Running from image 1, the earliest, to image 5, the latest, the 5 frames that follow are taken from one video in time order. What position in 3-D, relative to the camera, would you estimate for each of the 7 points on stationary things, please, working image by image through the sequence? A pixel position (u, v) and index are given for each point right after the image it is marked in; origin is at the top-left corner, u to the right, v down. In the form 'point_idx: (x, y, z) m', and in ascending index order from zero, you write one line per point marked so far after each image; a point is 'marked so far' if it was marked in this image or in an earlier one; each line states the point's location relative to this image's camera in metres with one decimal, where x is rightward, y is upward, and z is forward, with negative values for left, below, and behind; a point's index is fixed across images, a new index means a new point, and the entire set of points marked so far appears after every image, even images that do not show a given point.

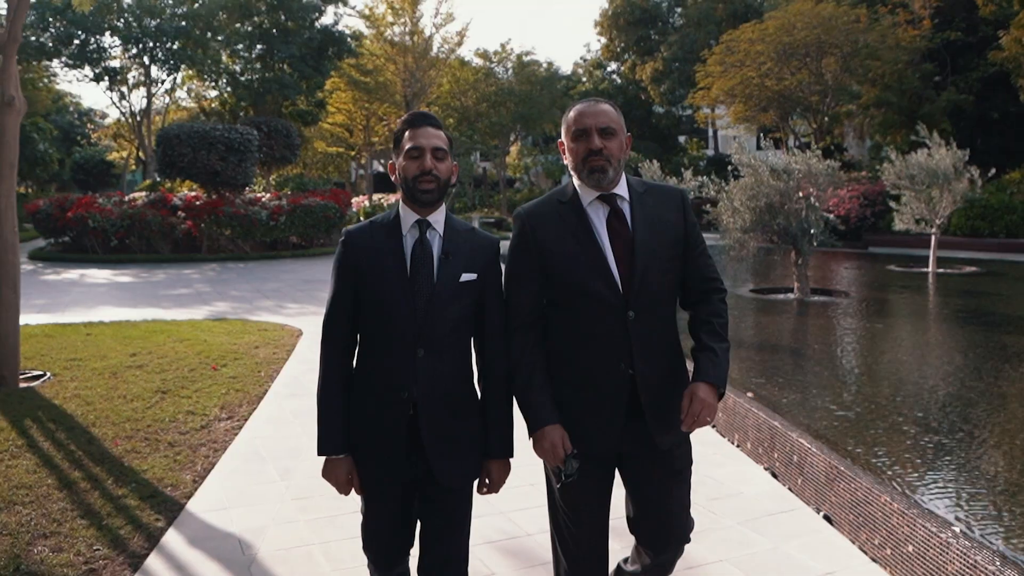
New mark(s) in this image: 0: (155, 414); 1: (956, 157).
0: (-2.1, -0.8, +5.3) m
1: (+6.9, +2.0, +13.6) m
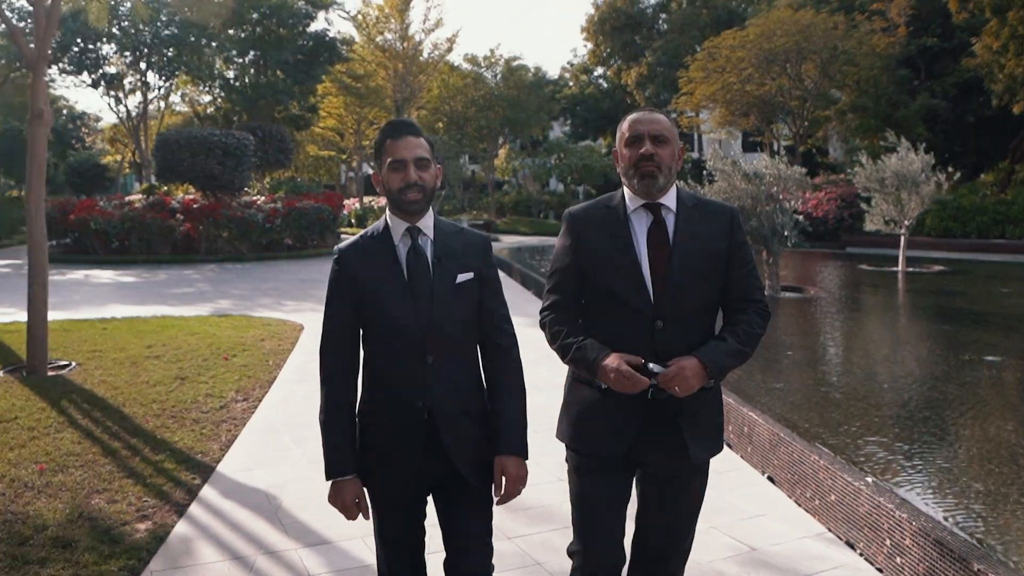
0: (-2.2, -0.7, +5.9) m
1: (+6.7, +2.1, +14.3) m
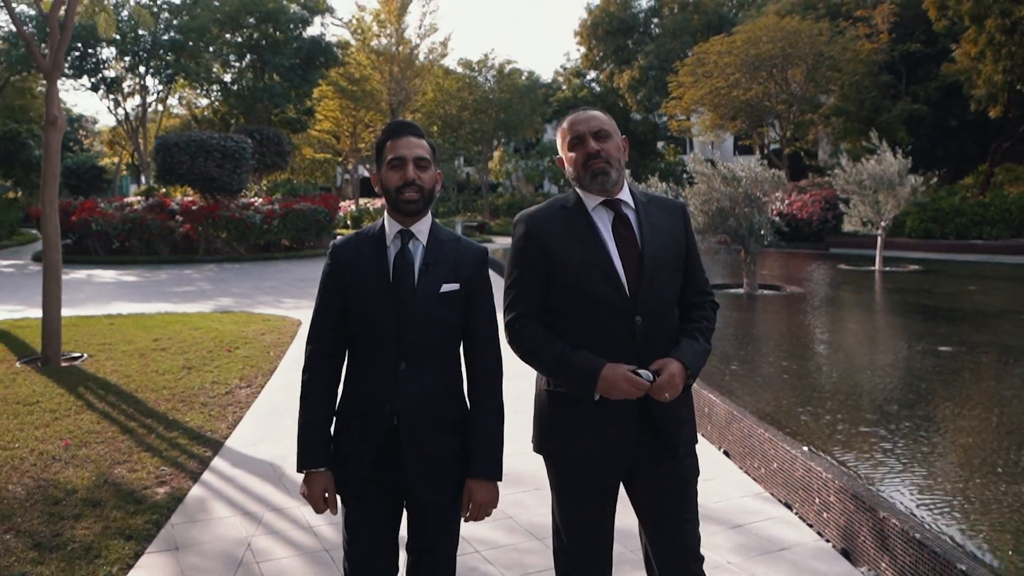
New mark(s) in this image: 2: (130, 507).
0: (-2.4, -0.7, +6.3) m
1: (+6.6, +2.1, +14.8) m
2: (-1.7, -1.0, +3.8) m
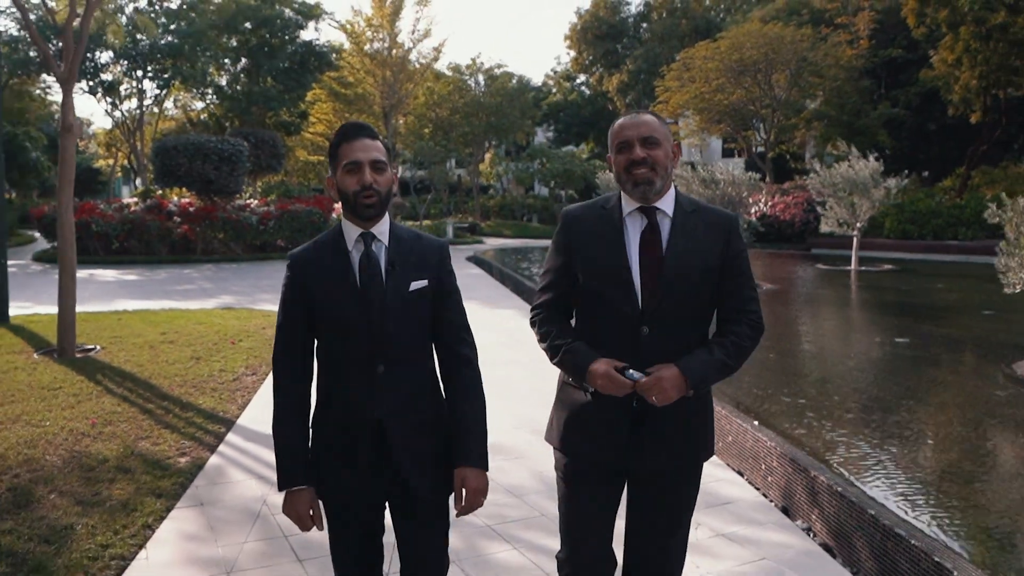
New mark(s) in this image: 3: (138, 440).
0: (-2.5, -0.7, +6.8) m
1: (+6.4, +2.1, +15.4) m
2: (-1.8, -0.9, +4.3) m
3: (-2.1, -0.9, +4.9) m
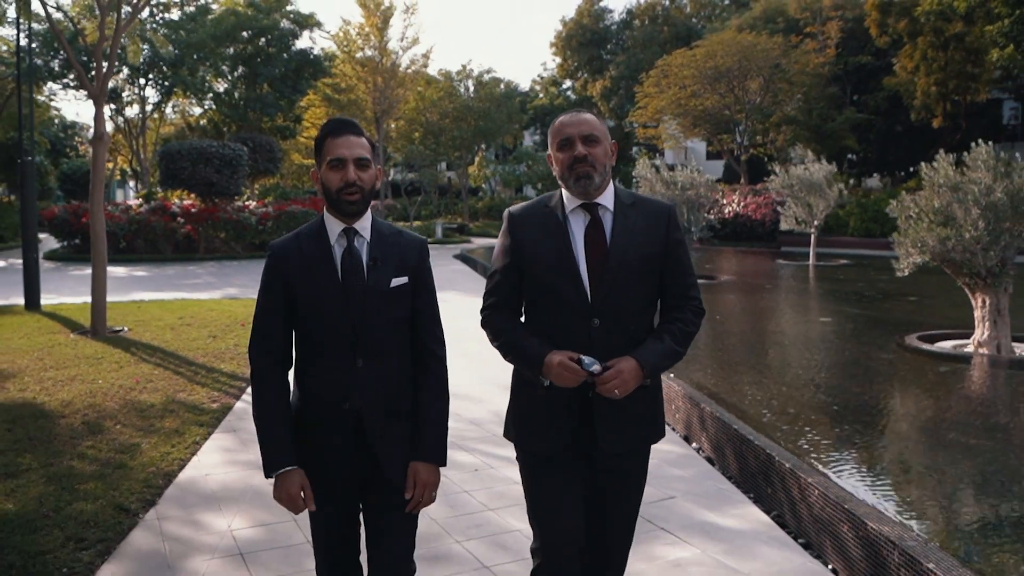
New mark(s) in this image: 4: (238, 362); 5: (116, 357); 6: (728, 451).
0: (-2.7, -0.5, +8.0) m
1: (+6.0, +2.2, +16.6) m
2: (-2.0, -0.8, +5.5) m
3: (-2.3, -0.7, +6.1) m
4: (-2.3, -0.6, +7.2) m
5: (-3.4, -0.6, +7.4) m
6: (+1.1, -0.9, +4.7) m
